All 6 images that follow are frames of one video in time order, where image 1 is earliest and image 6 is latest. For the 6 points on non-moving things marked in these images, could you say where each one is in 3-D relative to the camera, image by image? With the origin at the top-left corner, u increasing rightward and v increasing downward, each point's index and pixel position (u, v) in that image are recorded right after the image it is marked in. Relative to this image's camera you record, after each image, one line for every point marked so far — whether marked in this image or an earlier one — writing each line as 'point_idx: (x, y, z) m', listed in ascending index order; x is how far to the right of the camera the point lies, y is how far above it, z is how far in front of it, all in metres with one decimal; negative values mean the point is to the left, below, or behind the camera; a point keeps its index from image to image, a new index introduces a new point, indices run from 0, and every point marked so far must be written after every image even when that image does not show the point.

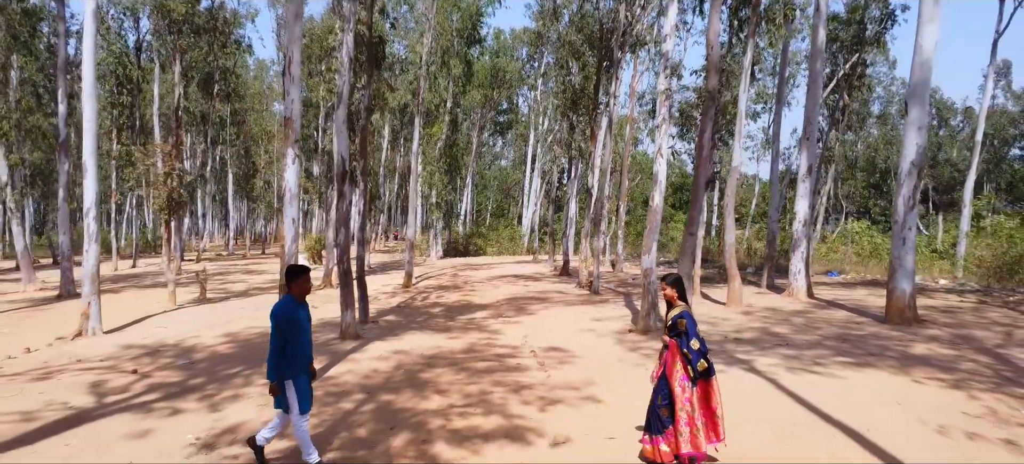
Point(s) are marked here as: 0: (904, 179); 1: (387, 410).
0: (+7.0, +0.9, +10.9) m
1: (-1.3, -1.9, +6.5) m
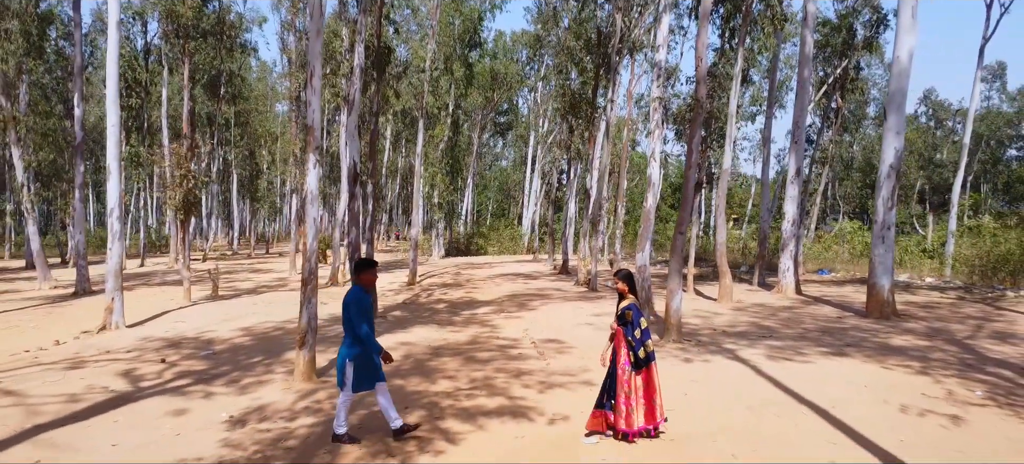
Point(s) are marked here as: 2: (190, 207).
0: (+7.0, +0.9, +11.5) m
1: (-1.3, -1.9, +7.2) m
2: (-10.5, +0.8, +20.0) m
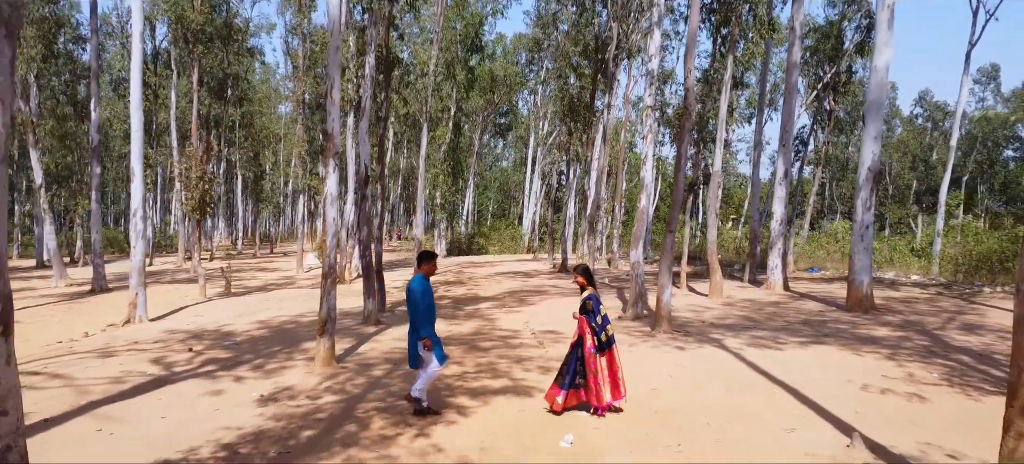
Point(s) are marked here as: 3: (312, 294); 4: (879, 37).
0: (+7.0, +1.0, +12.2) m
1: (-1.3, -1.8, +7.9) m
2: (-10.5, +0.8, +20.7) m
3: (-5.9, -1.8, +18.1) m
4: (+7.2, +3.8, +11.9) m
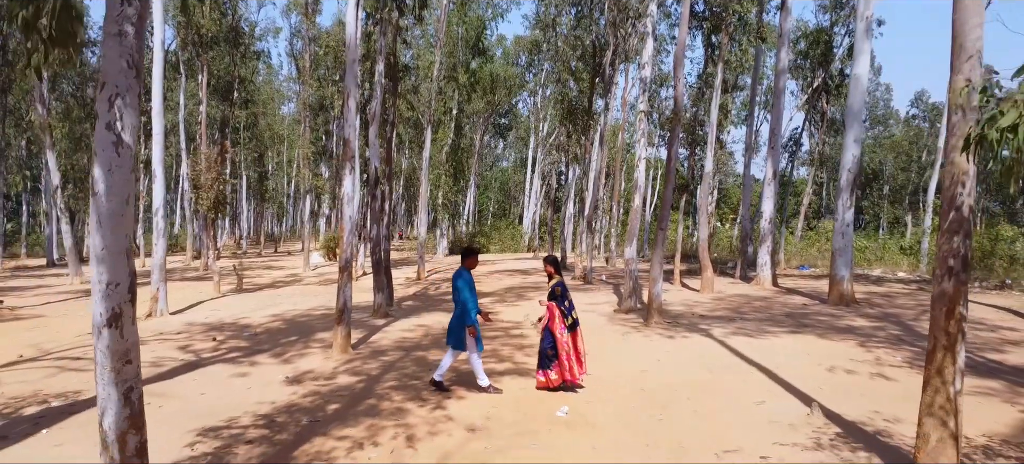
0: (+7.1, +1.0, +13.0) m
1: (-1.3, -1.8, +8.6) m
2: (-10.4, +0.9, +21.4) m
3: (-5.9, -1.8, +18.8) m
4: (+7.2, +3.9, +12.7) m
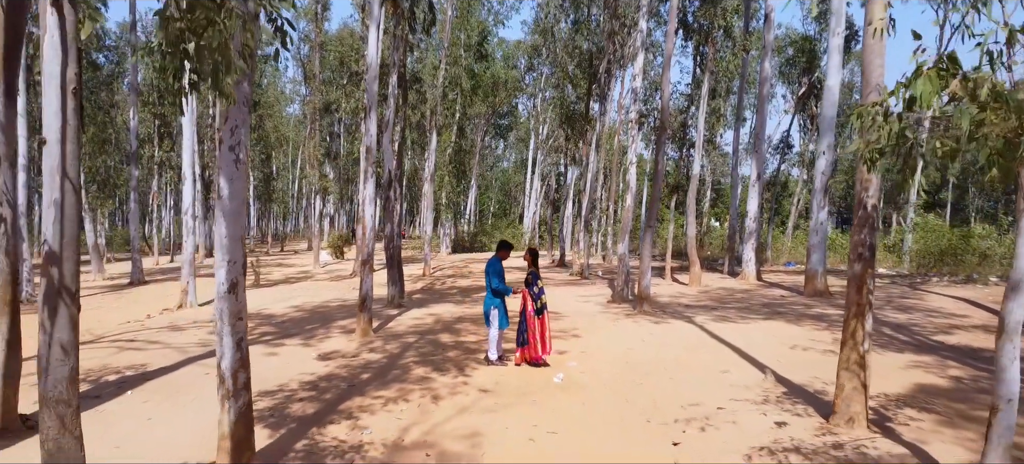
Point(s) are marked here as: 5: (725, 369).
0: (+7.1, +1.1, +14.1) m
1: (-1.2, -1.7, +9.8) m
2: (-10.4, +0.9, +22.6) m
3: (-5.9, -1.7, +20.0) m
4: (+7.3, +3.9, +13.8) m
5: (+2.6, -1.7, +7.5) m
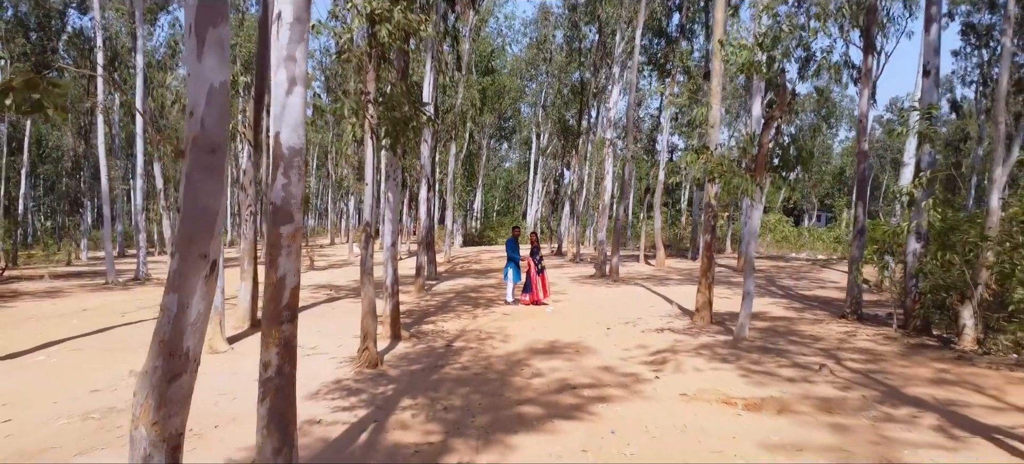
0: (+7.3, +1.3, +18.8) m
1: (-1.0, -1.5, +14.5) m
2: (-10.2, +1.2, +27.3) m
3: (-5.6, -1.5, +24.7) m
4: (+7.5, +4.2, +18.5) m
5: (+2.8, -1.5, +12.2) m
